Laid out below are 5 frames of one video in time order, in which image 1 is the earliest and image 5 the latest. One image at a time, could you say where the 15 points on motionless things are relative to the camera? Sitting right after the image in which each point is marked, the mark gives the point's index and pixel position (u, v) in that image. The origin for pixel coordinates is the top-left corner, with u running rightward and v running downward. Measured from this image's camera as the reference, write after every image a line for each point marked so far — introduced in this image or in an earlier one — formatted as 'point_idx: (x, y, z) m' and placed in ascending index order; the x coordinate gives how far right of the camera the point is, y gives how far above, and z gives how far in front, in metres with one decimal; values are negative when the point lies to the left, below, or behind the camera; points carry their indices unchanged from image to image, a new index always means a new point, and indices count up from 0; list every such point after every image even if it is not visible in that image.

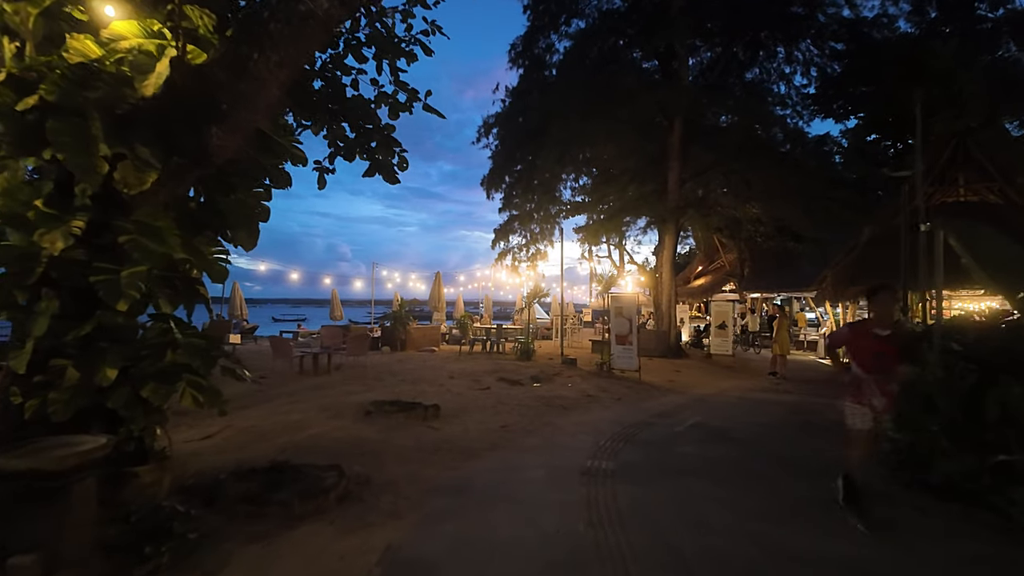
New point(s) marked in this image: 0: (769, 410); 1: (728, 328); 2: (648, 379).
0: (+4.2, -2.0, +9.6) m
1: (+6.7, -1.2, +18.2) m
2: (+2.9, -2.0, +12.8) m
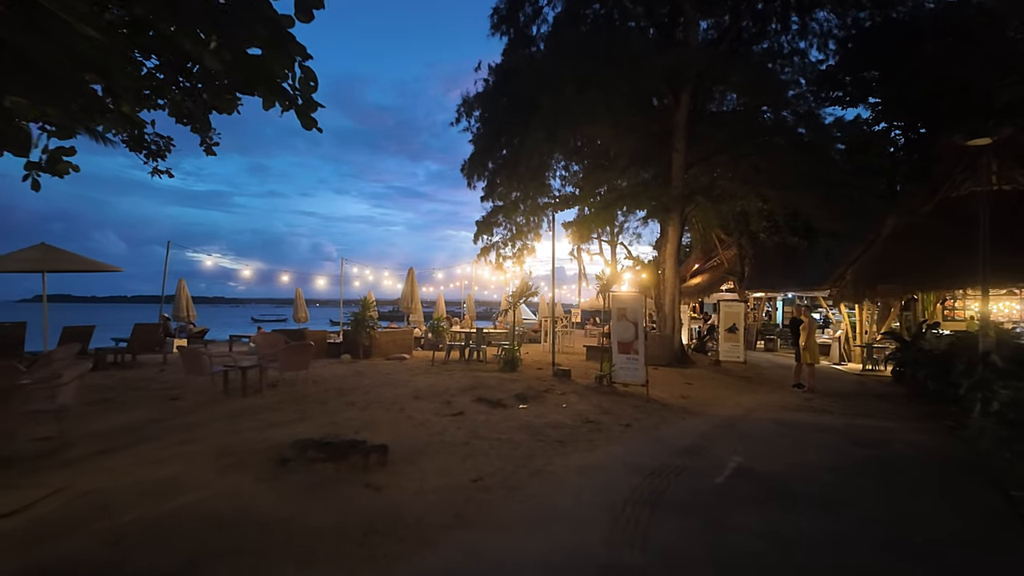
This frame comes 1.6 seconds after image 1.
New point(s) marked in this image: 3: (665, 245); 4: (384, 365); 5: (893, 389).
0: (+3.9, -1.9, +7.5) m
1: (+6.2, -1.2, +16.1) m
2: (+2.6, -1.9, +10.6) m
3: (+4.3, +1.2, +16.7) m
4: (-2.7, -1.6, +12.4) m
5: (+8.1, -2.2, +12.6) m
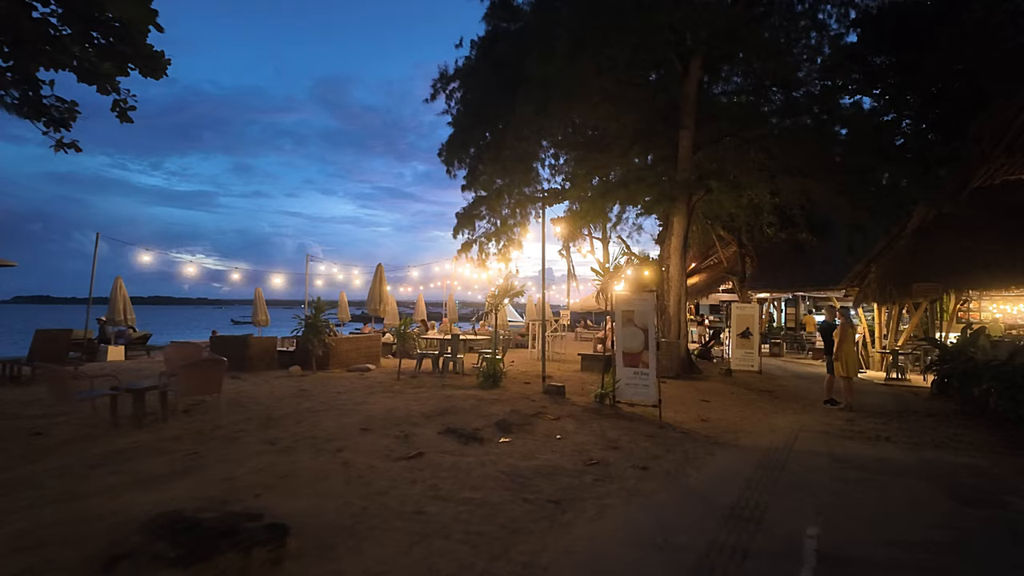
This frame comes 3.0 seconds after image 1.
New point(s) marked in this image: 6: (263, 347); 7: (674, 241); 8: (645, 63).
0: (+3.7, -1.9, +5.5) m
1: (+5.8, -1.2, +14.2) m
2: (+2.3, -1.9, +8.6) m
3: (+3.9, +1.2, +14.8) m
4: (-3.0, -1.6, +10.3) m
5: (+7.8, -2.1, +10.7) m
6: (-5.1, -1.2, +12.1) m
7: (+4.0, +1.2, +14.5) m
8: (+2.9, +4.9, +13.1) m
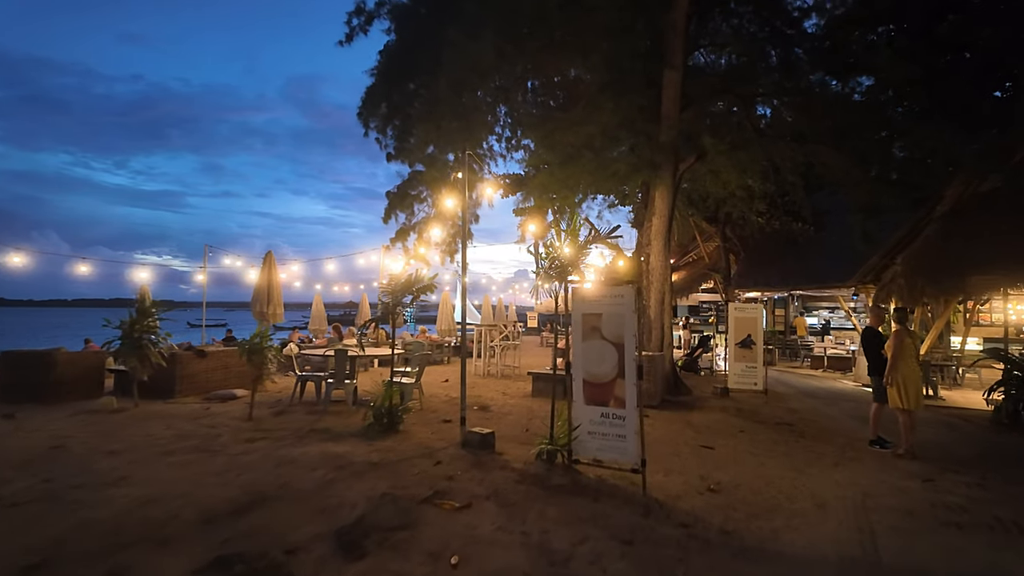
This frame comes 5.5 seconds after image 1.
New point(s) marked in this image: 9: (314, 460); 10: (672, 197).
0: (+2.9, -1.8, +2.3) m
1: (+4.6, -1.1, +11.0) m
2: (+1.4, -1.8, +5.3) m
3: (+2.7, +1.3, +11.6) m
4: (-4.0, -1.5, +6.8) m
5: (+6.7, -2.0, +7.6) m
6: (-6.2, -1.2, +8.4) m
7: (+2.7, +1.2, +11.3) m
8: (+1.8, +5.0, +9.8) m
9: (-1.7, -1.5, +5.2) m
10: (+3.1, +1.7, +11.3) m
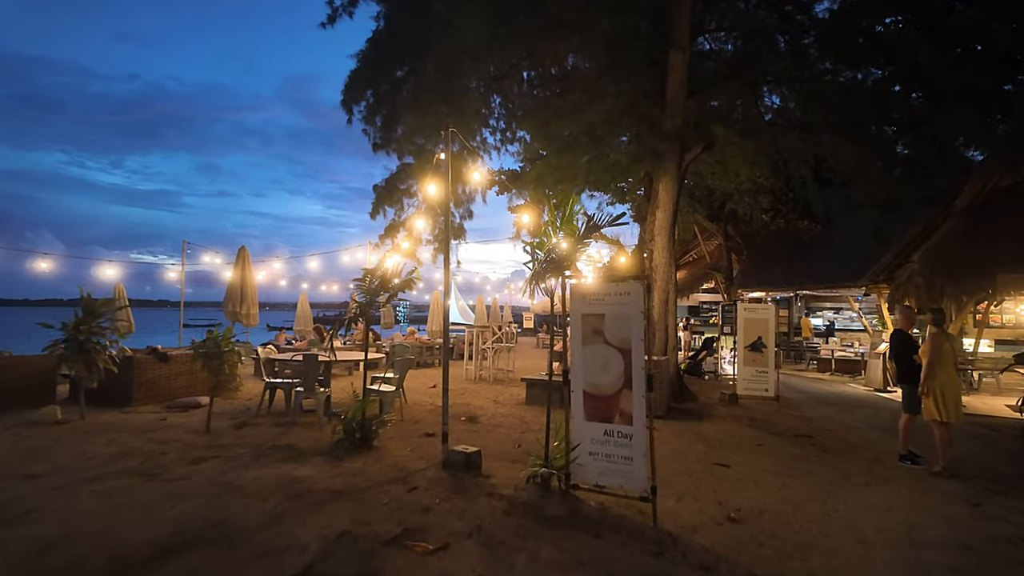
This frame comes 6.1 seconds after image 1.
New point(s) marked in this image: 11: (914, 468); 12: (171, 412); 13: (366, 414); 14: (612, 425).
0: (+2.8, -1.8, +1.6) m
1: (+4.5, -1.1, +10.3) m
2: (+1.3, -1.8, +4.6) m
3: (+2.5, +1.3, +10.8) m
4: (-4.1, -1.5, +6.0) m
5: (+6.6, -2.0, +6.9) m
6: (-6.3, -1.1, +7.6) m
7: (+2.6, +1.3, +10.5) m
8: (+1.7, +5.0, +9.1) m
9: (-1.8, -1.4, +4.4) m
10: (+3.0, +1.7, +10.6) m
11: (+4.4, -1.9, +6.4) m
12: (-4.2, -1.5, +7.4) m
13: (-1.4, -1.2, +5.7) m
14: (+0.8, -1.0, +4.5) m
